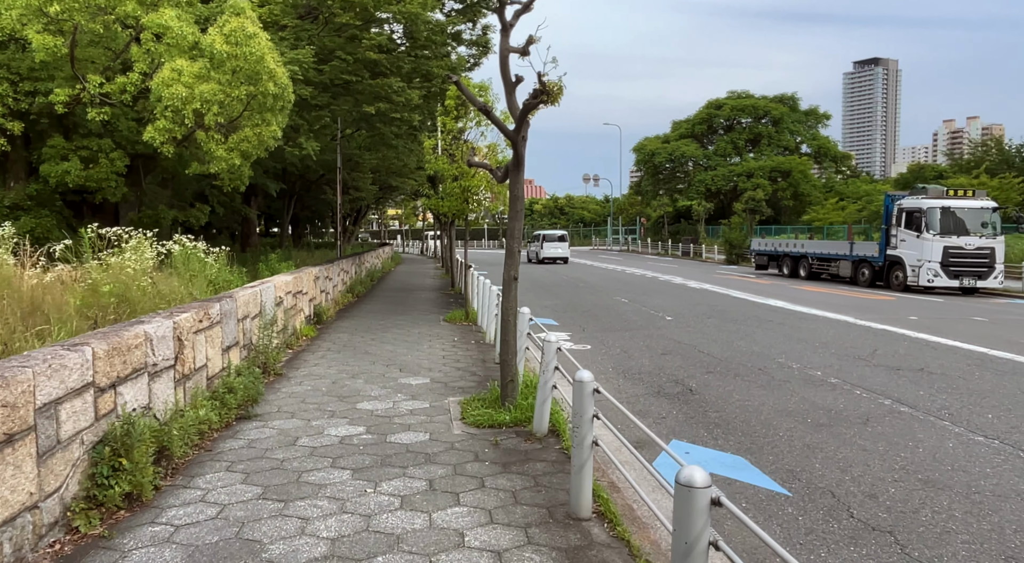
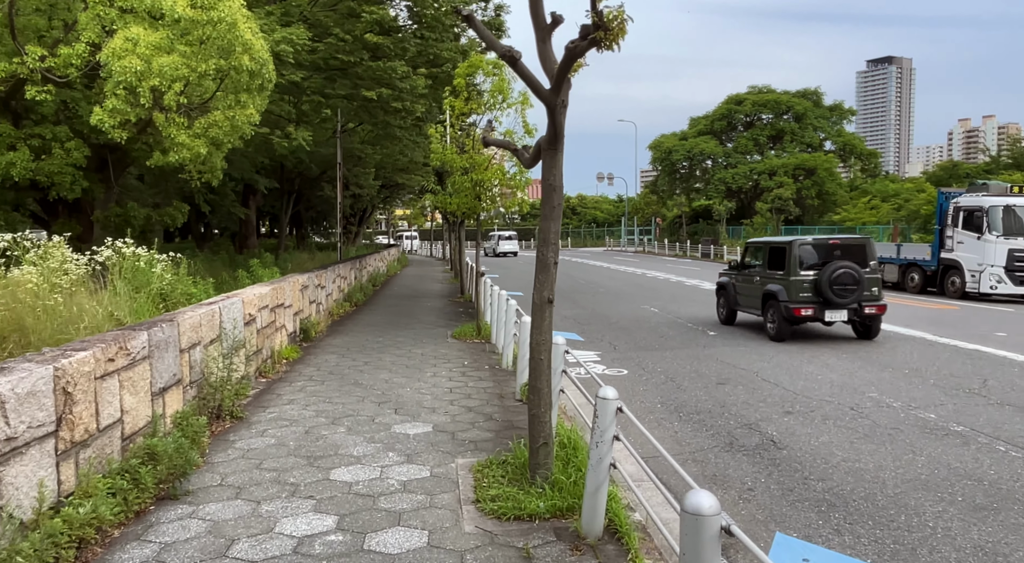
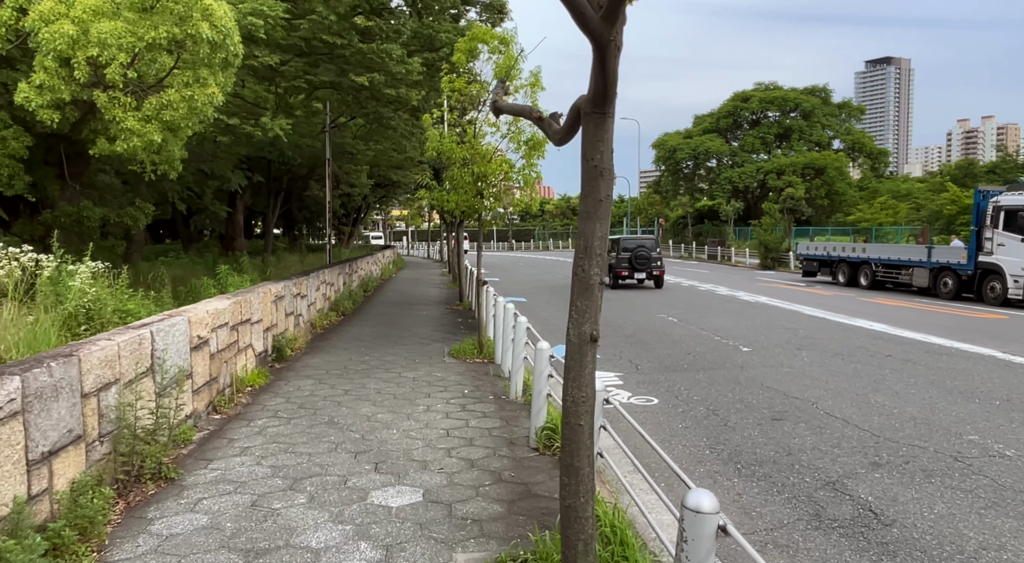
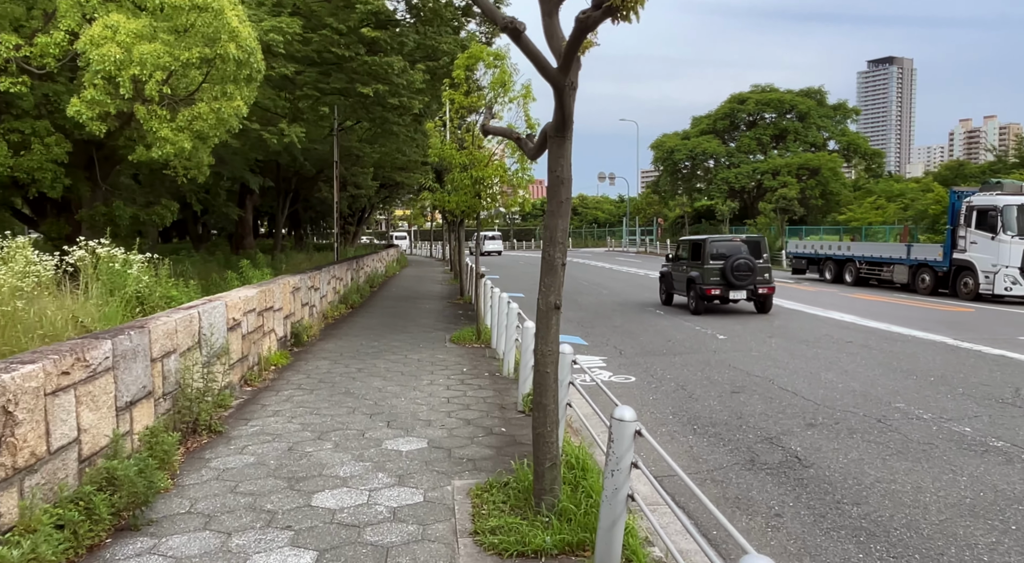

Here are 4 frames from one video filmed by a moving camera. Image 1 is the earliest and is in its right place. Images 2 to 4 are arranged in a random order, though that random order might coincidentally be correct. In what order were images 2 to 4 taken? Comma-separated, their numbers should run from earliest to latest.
2, 4, 3
